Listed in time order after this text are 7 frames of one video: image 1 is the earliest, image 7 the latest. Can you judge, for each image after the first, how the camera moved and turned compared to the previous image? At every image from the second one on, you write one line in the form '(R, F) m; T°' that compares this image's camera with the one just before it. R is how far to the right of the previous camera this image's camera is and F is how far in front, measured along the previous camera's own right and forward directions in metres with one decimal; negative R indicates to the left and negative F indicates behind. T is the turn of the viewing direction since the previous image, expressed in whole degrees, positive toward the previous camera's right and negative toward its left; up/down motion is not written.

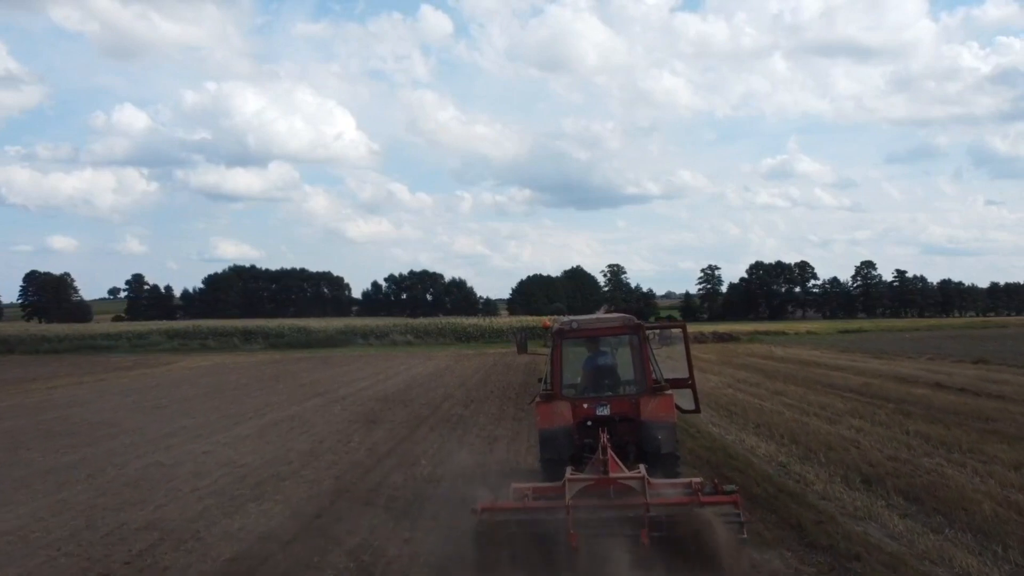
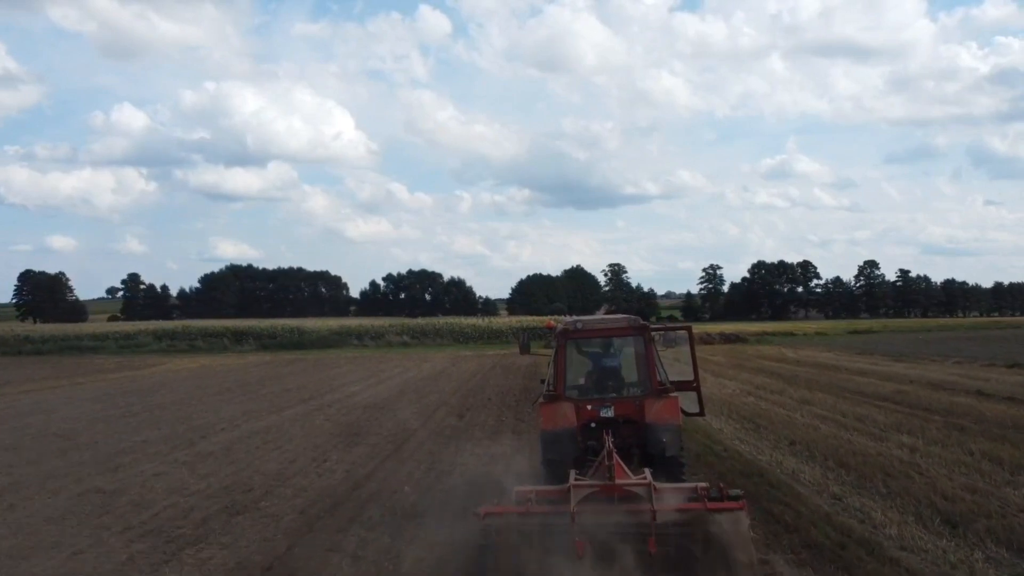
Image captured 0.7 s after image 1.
(0.0, +0.8) m; 0°
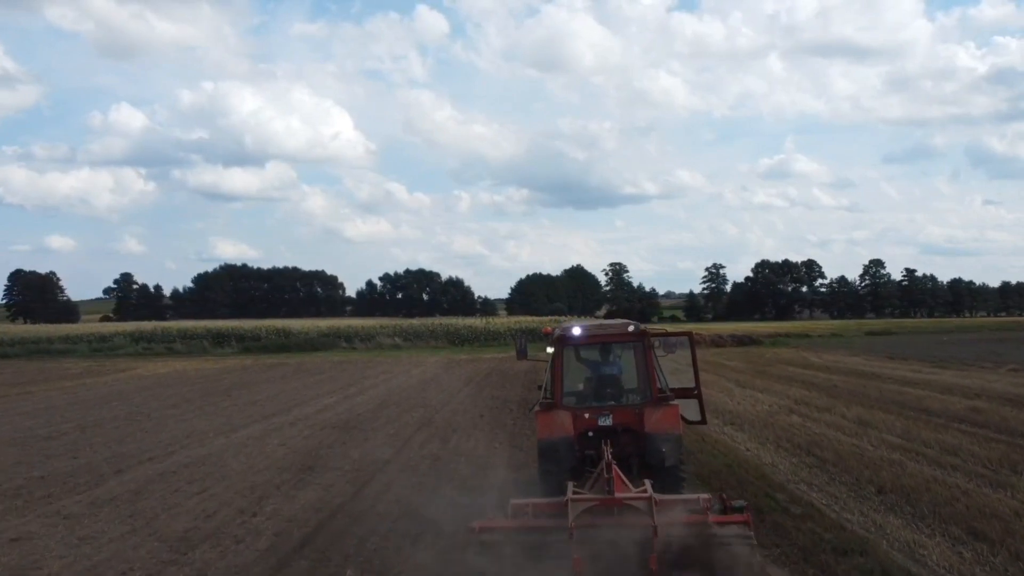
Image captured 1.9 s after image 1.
(0.0, +1.4) m; 0°
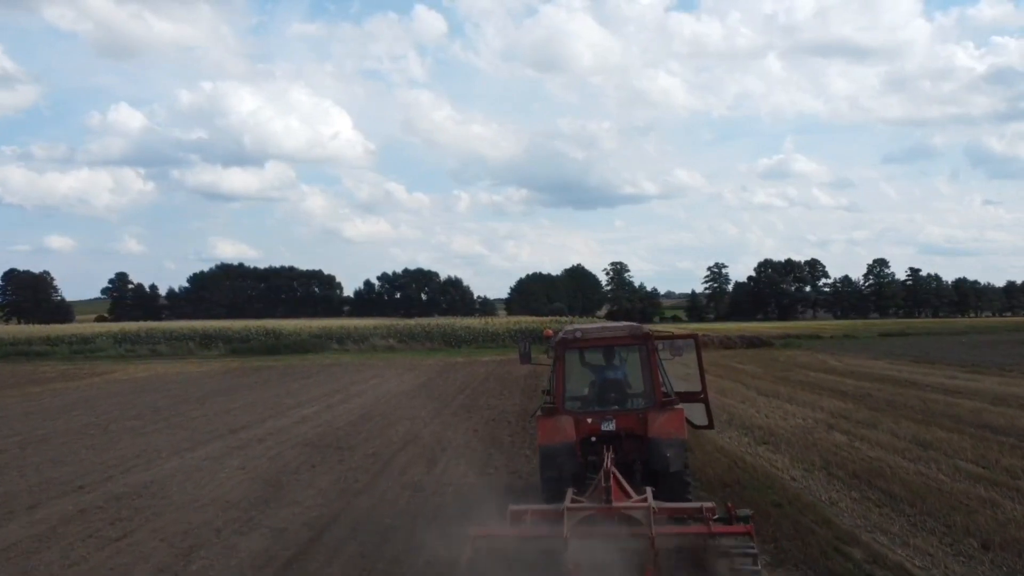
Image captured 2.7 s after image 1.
(0.0, +1.0) m; 0°
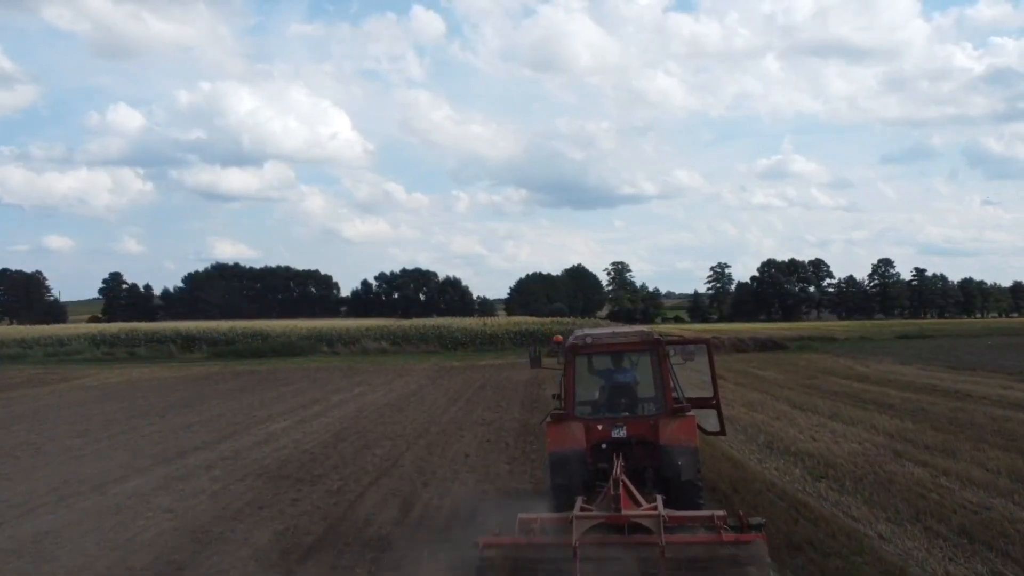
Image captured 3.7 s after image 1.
(0.0, +1.2) m; 0°
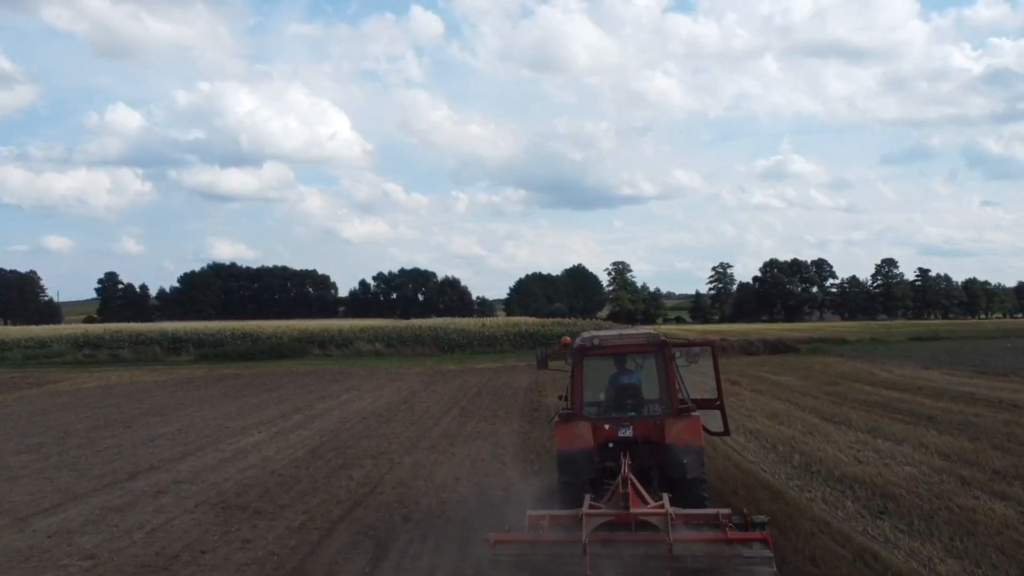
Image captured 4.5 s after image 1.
(0.0, +0.8) m; 0°
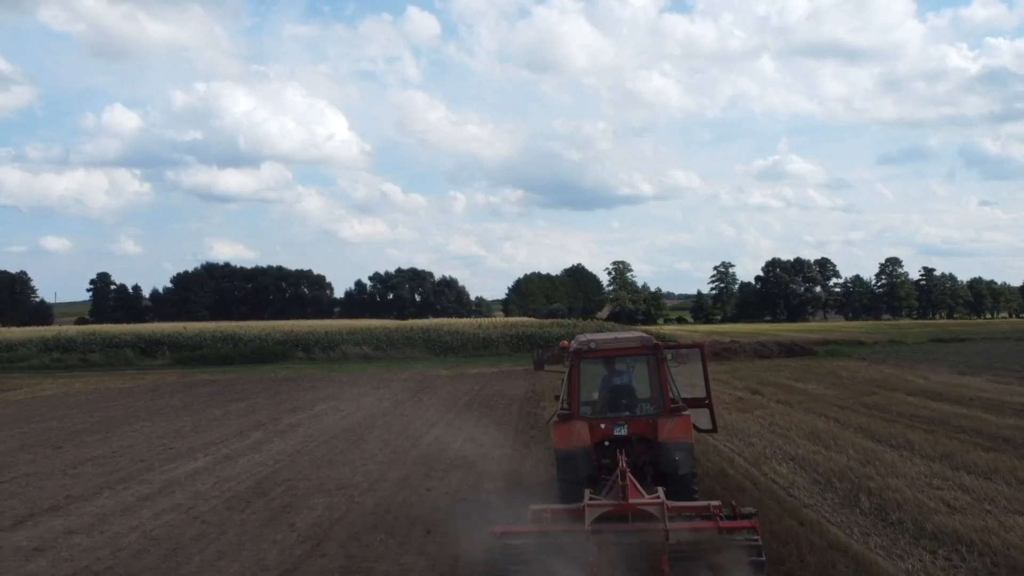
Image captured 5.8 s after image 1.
(0.0, +1.2) m; 0°
